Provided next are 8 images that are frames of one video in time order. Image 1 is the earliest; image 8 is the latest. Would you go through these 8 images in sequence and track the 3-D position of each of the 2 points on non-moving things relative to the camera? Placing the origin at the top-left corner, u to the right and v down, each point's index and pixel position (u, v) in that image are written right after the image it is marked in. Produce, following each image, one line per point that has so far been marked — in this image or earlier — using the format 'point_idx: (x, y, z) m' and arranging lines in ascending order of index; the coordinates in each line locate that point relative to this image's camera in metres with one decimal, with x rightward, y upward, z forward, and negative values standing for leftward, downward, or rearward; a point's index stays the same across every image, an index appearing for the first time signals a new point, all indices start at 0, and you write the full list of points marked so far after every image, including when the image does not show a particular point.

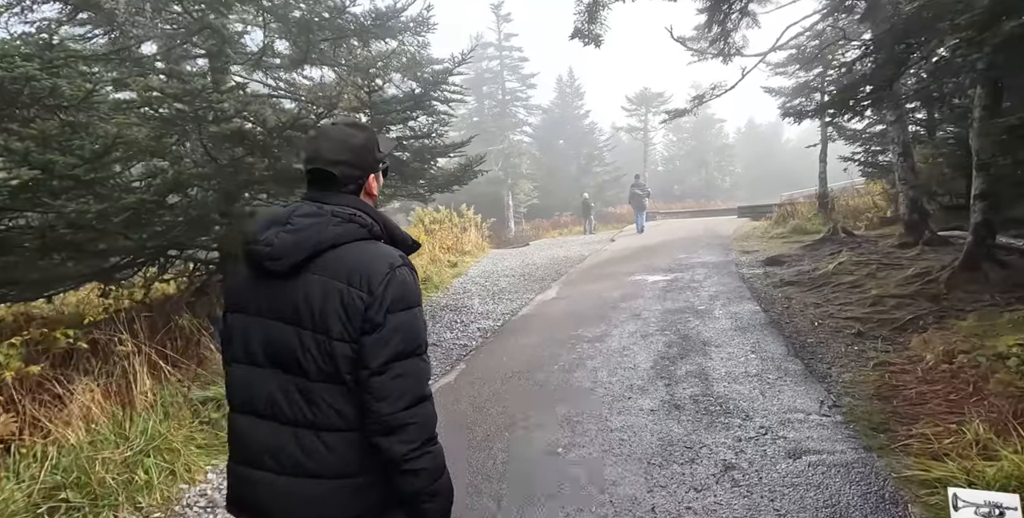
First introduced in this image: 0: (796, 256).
0: (+5.0, 0.0, +9.6) m
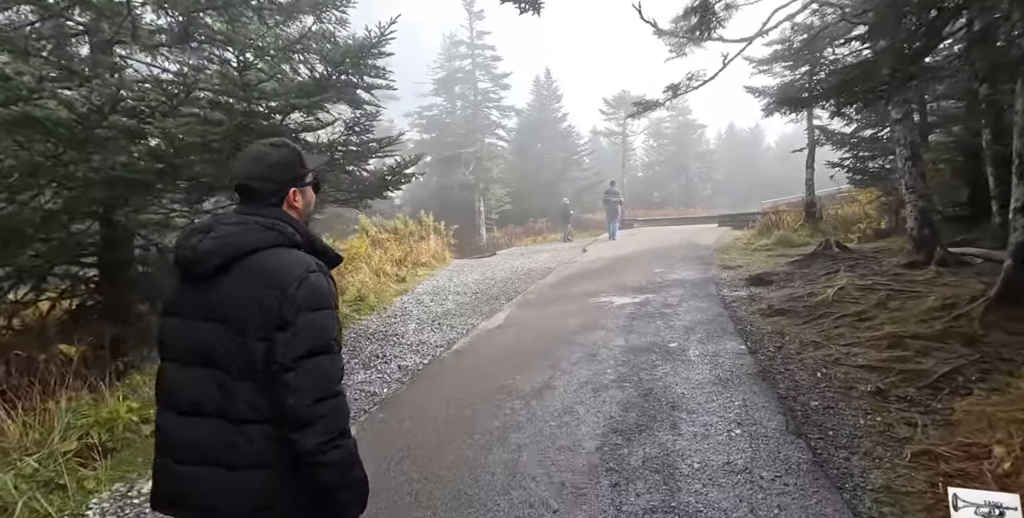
0: (+4.1, -0.3, +8.3) m
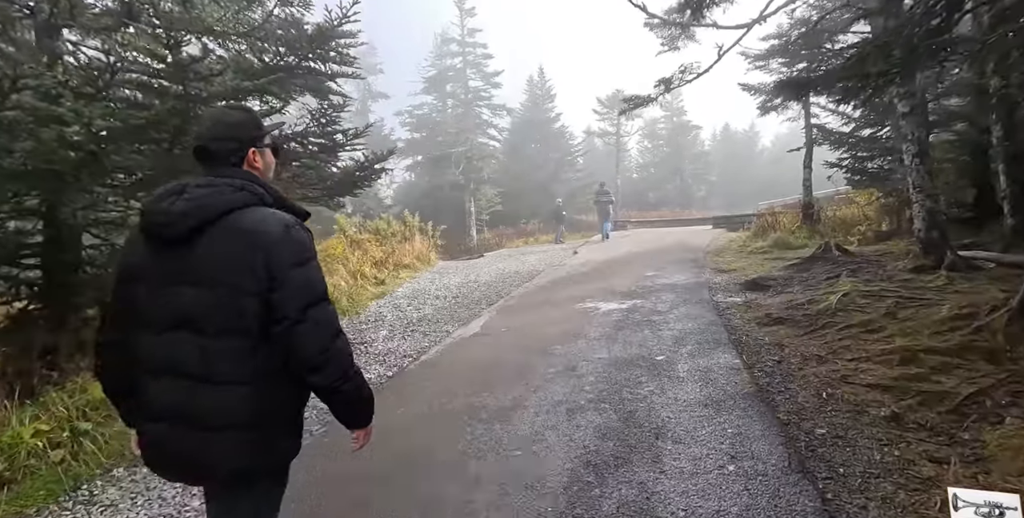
0: (+3.9, -0.3, +7.8) m
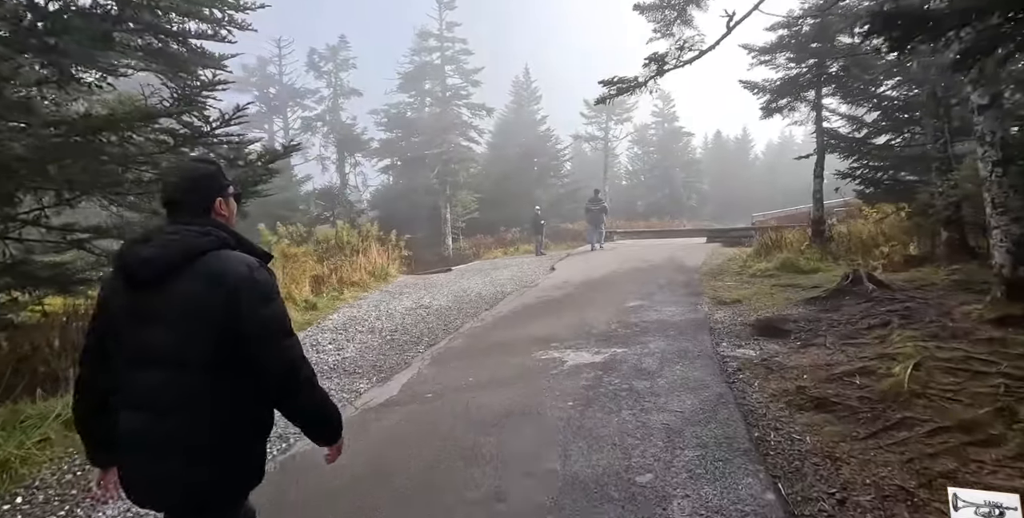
0: (+3.2, -0.7, +6.0) m
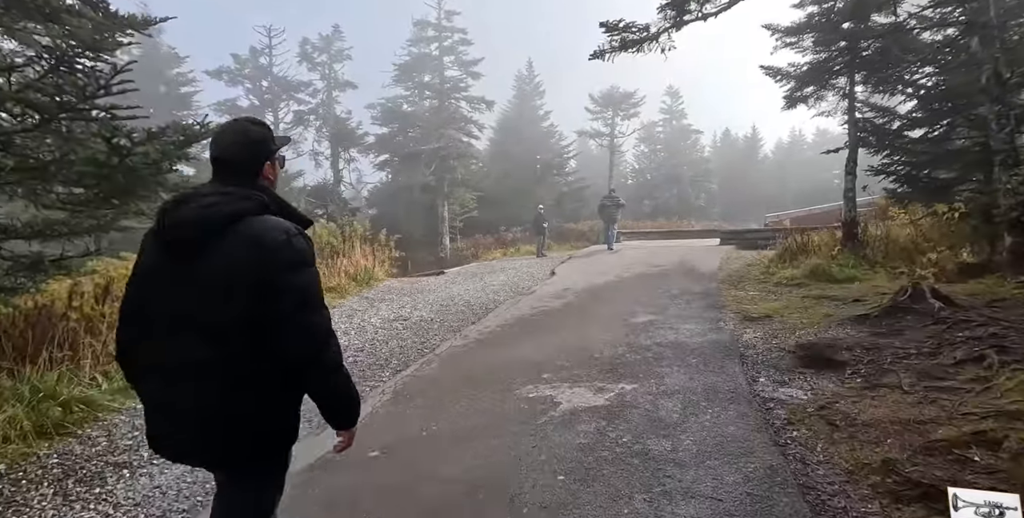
0: (+3.1, -0.8, +4.8) m
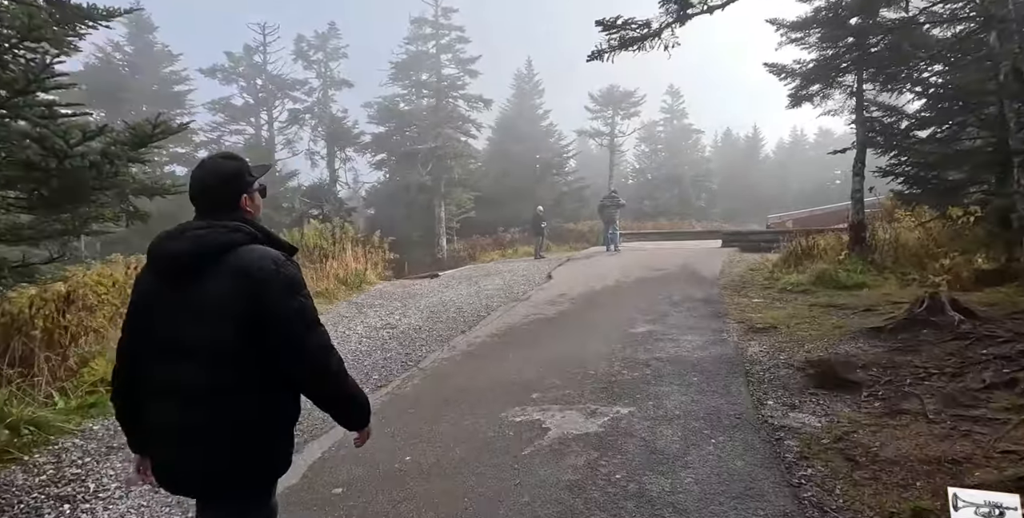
0: (+2.9, -0.9, +4.4) m
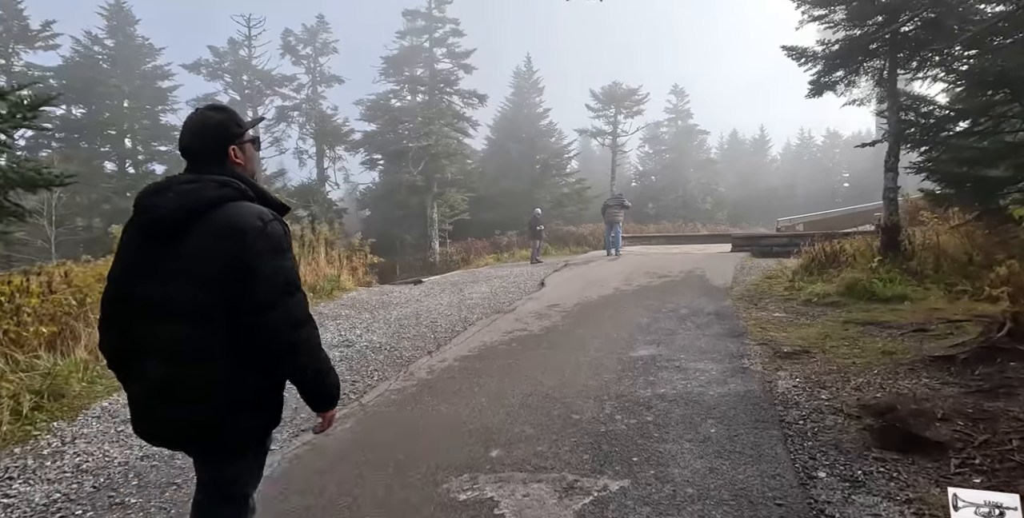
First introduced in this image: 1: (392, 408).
0: (+2.6, -1.0, +3.2) m
1: (-0.9, -1.2, +4.5) m
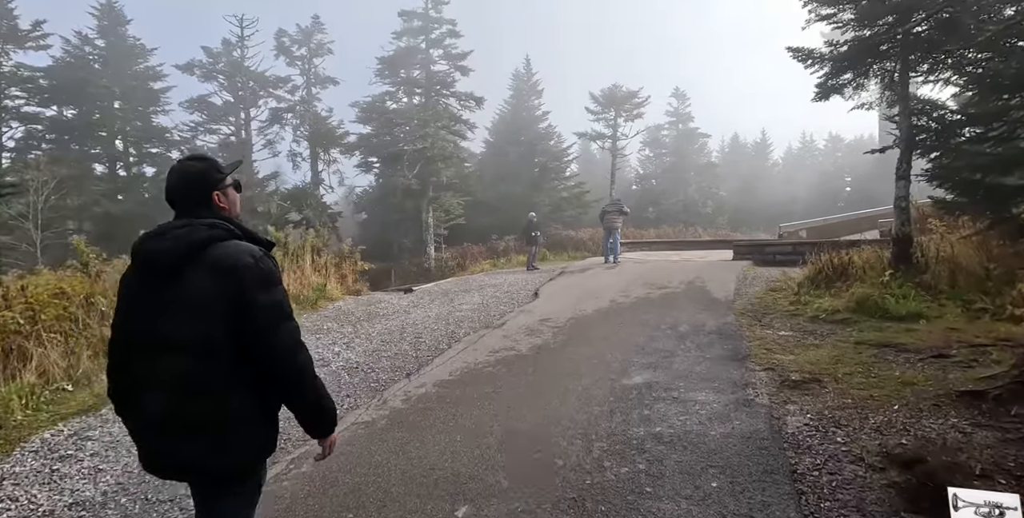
0: (+2.5, -1.1, +2.7) m
1: (-1.1, -1.3, +4.0) m
